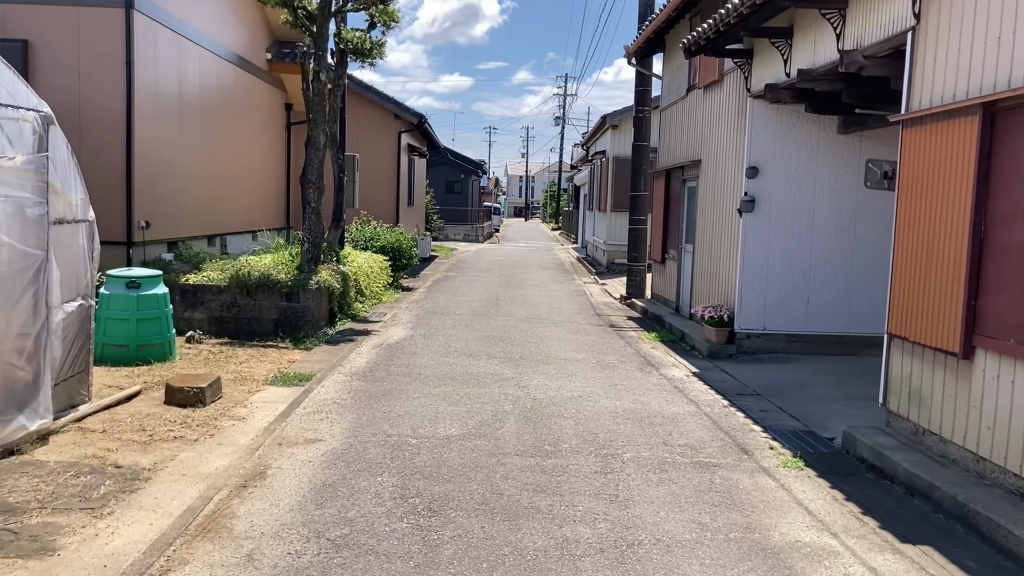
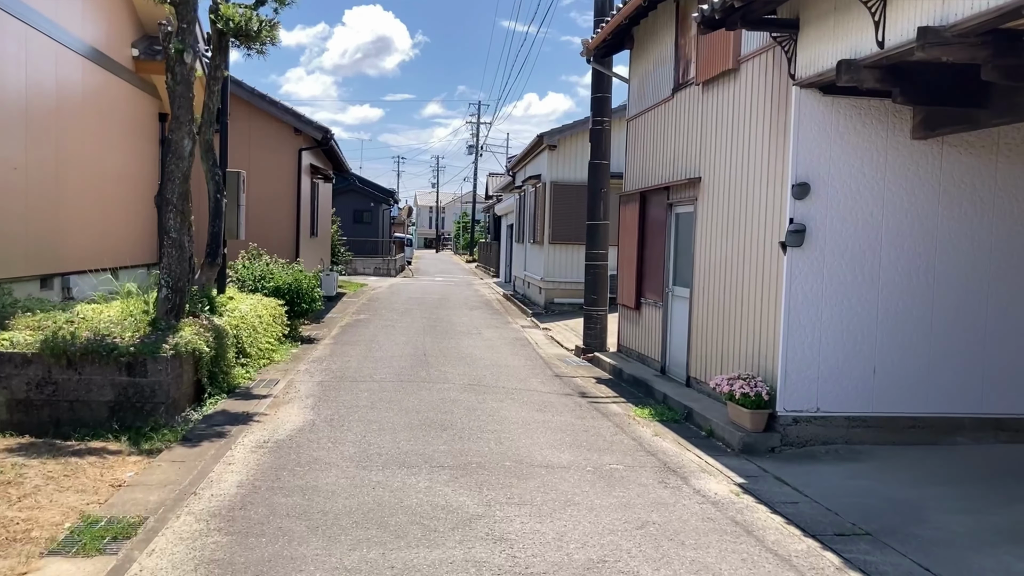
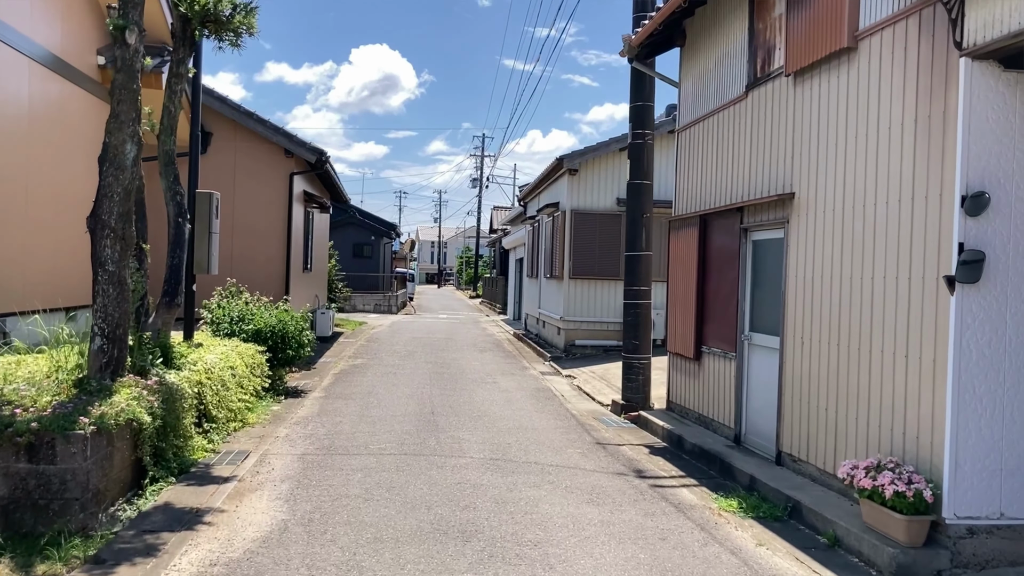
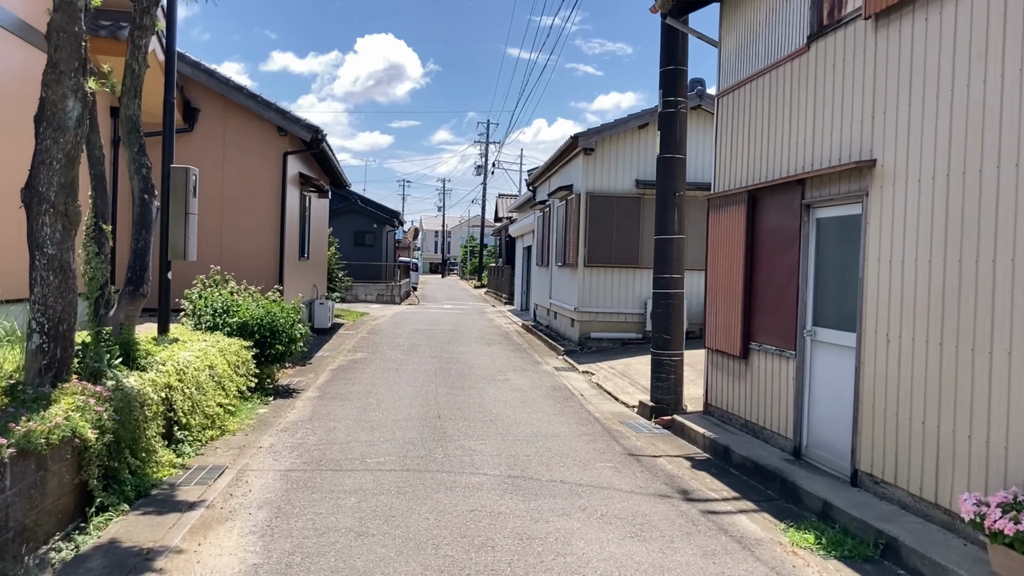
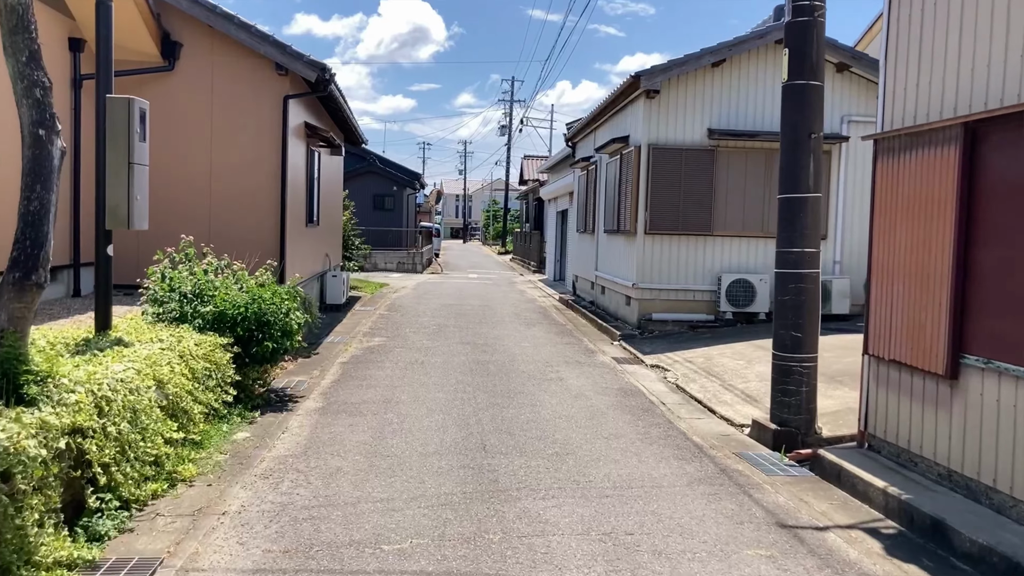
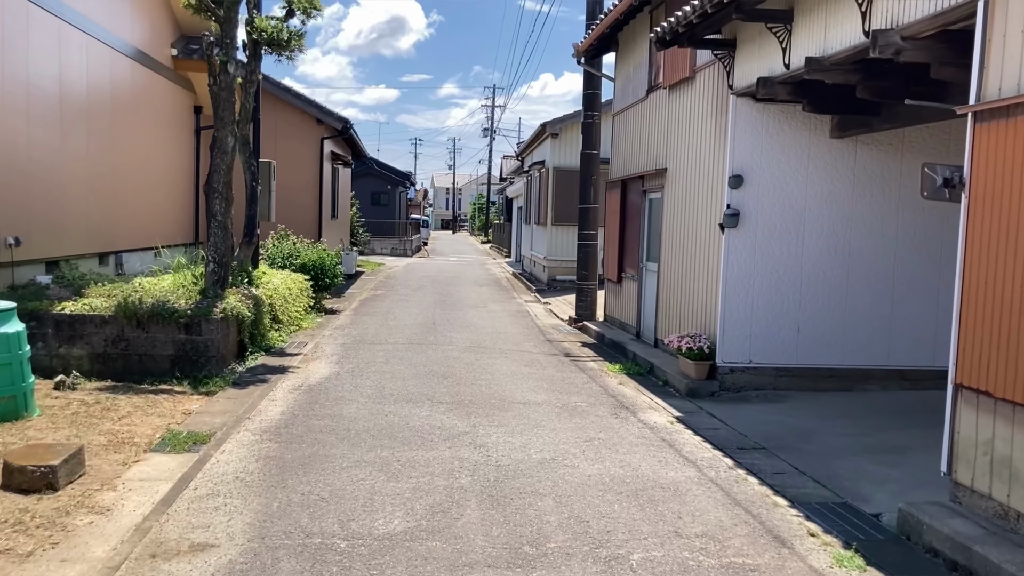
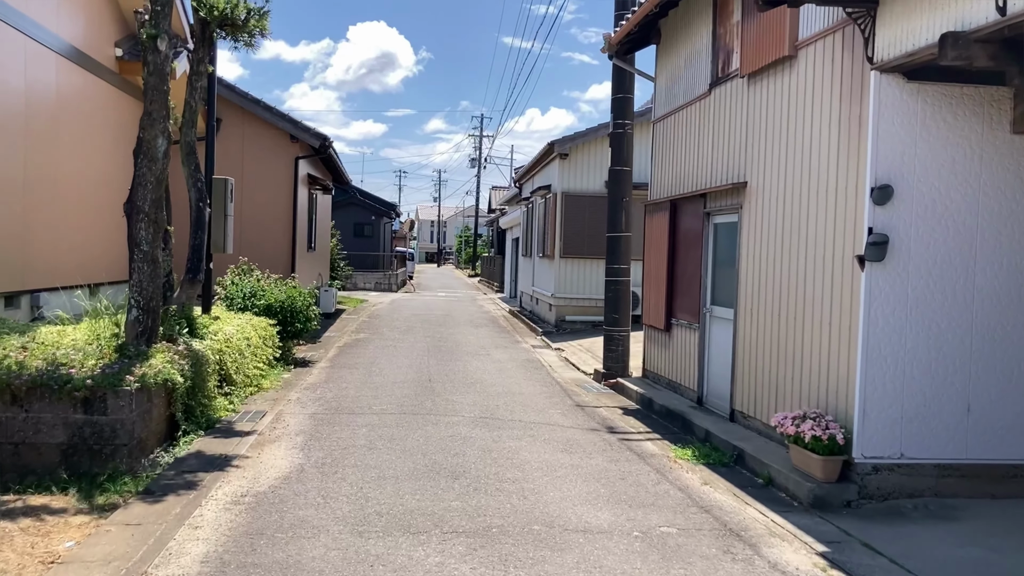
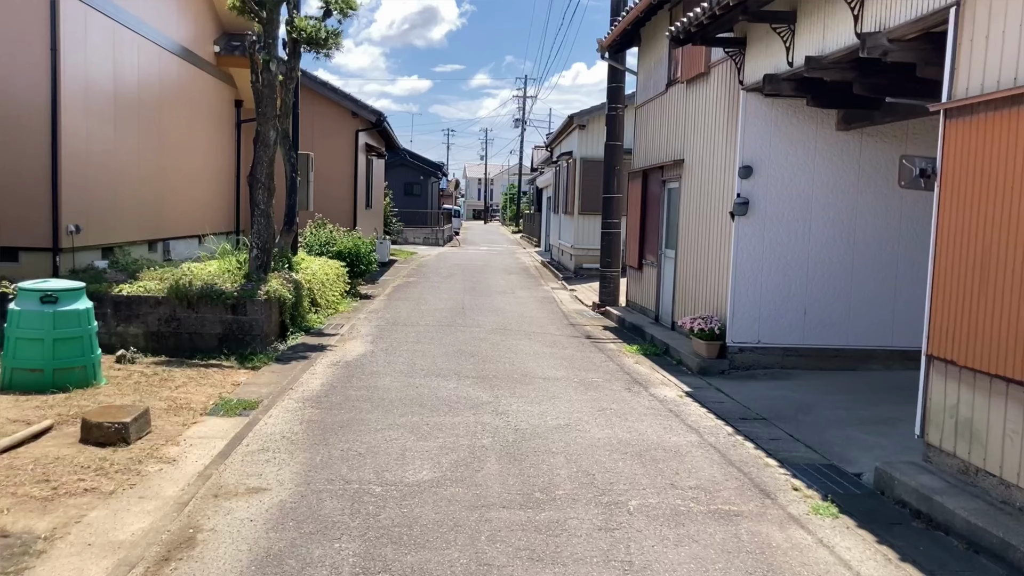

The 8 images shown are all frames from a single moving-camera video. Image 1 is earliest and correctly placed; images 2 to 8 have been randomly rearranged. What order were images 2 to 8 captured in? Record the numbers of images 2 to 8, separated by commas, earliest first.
8, 6, 2, 7, 3, 4, 5
